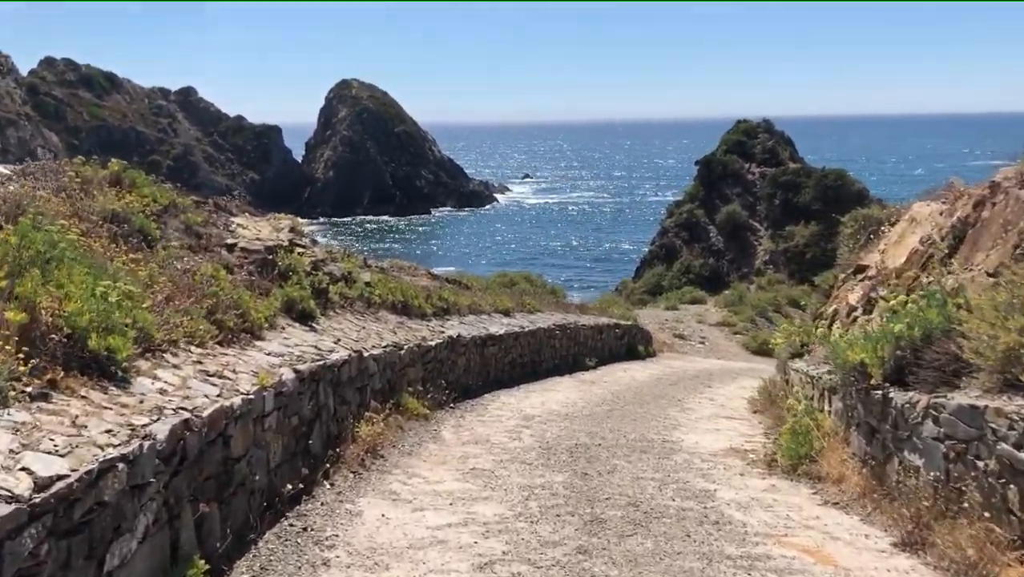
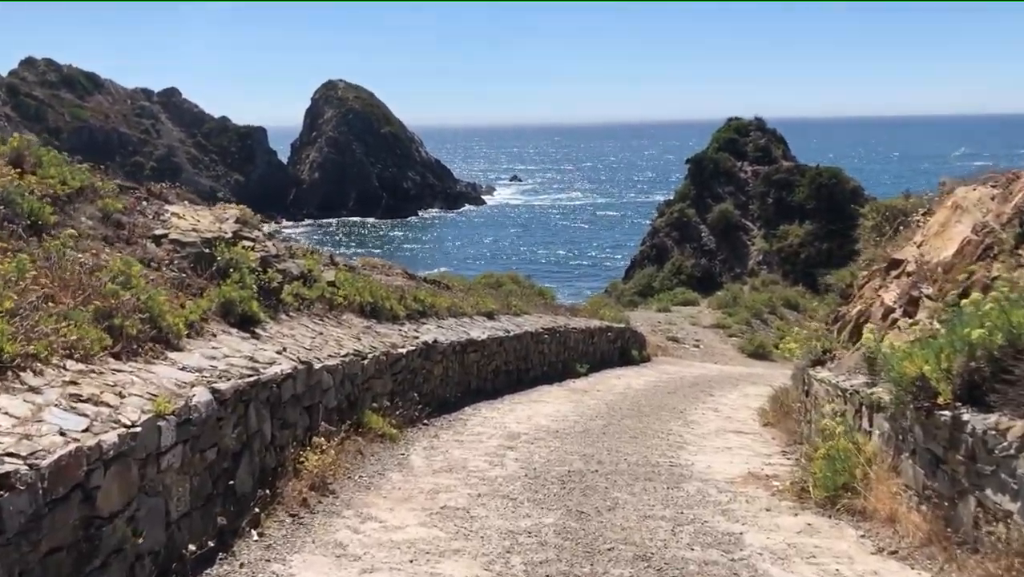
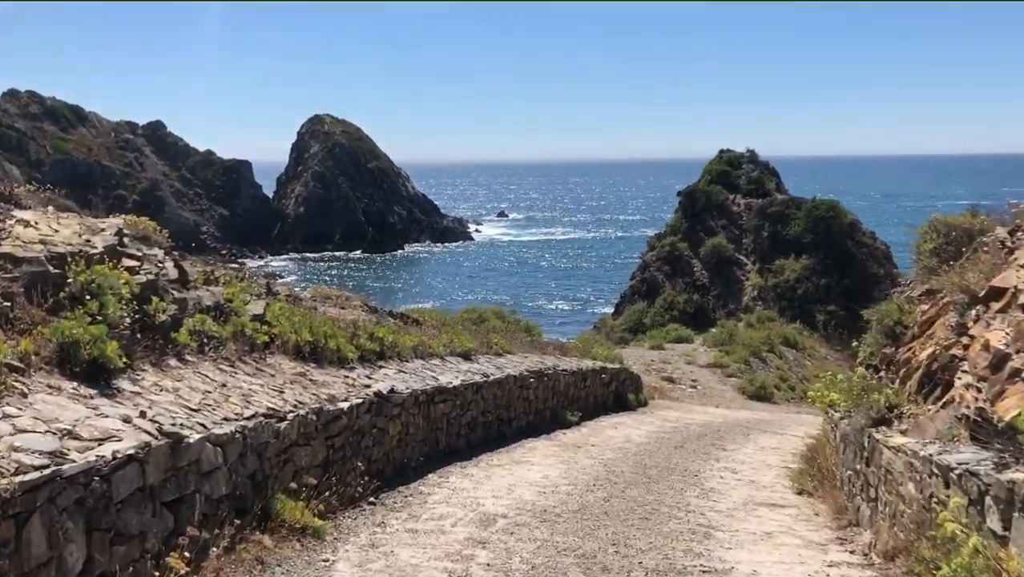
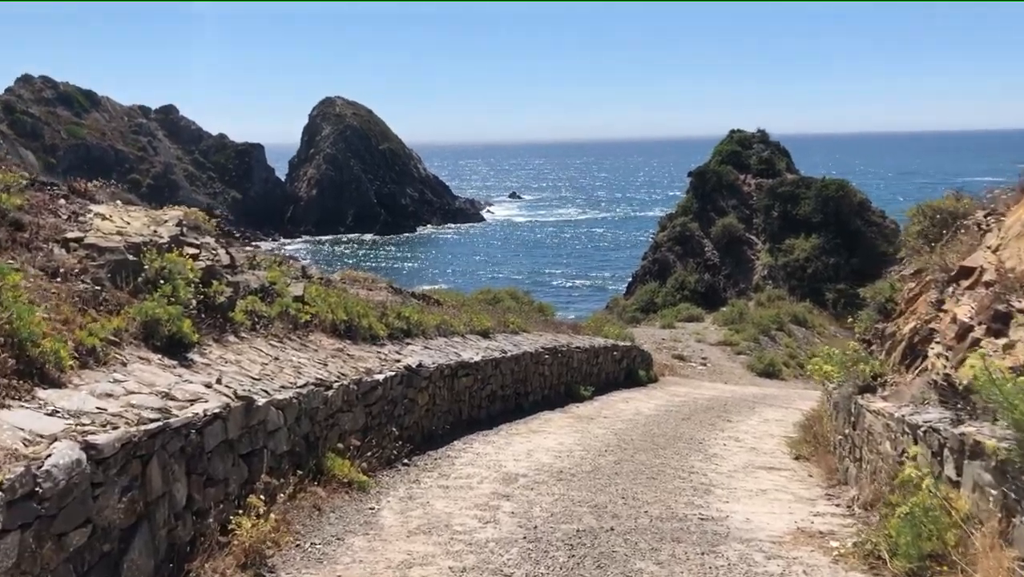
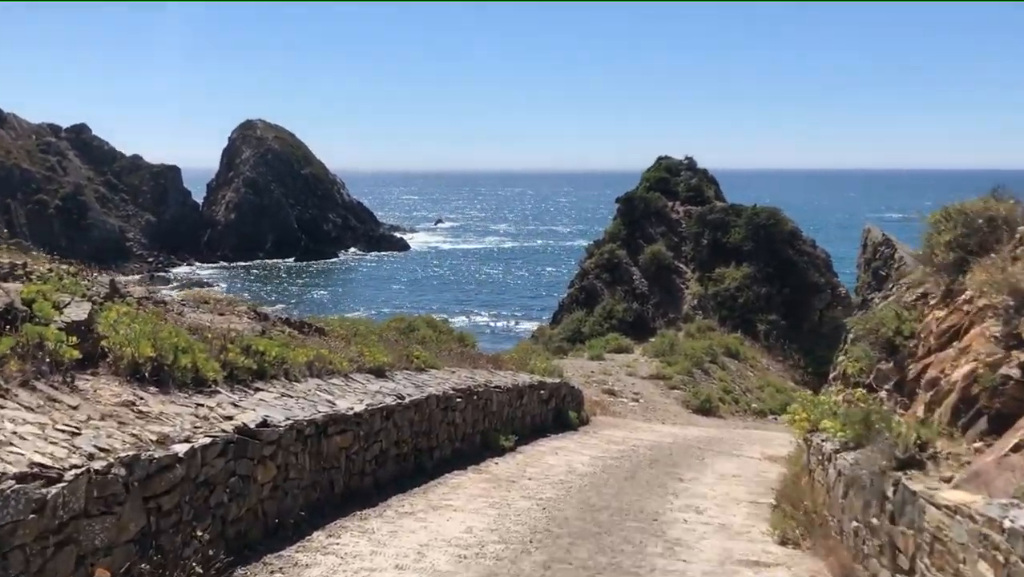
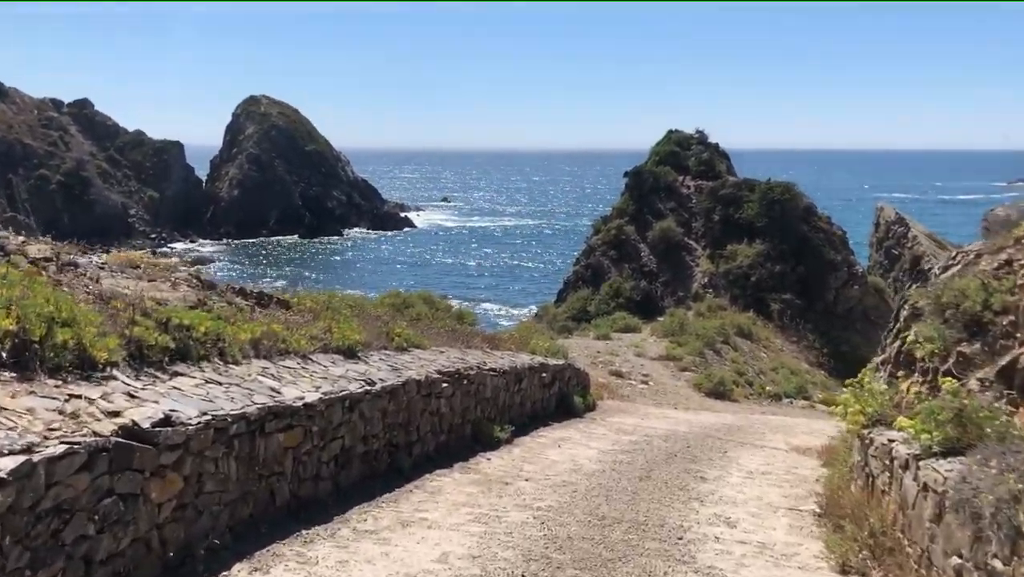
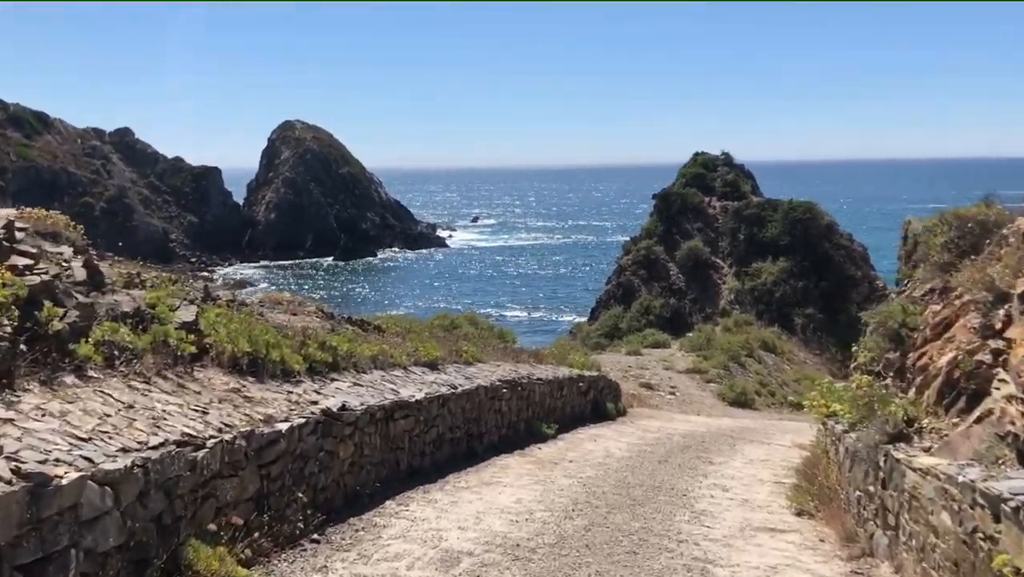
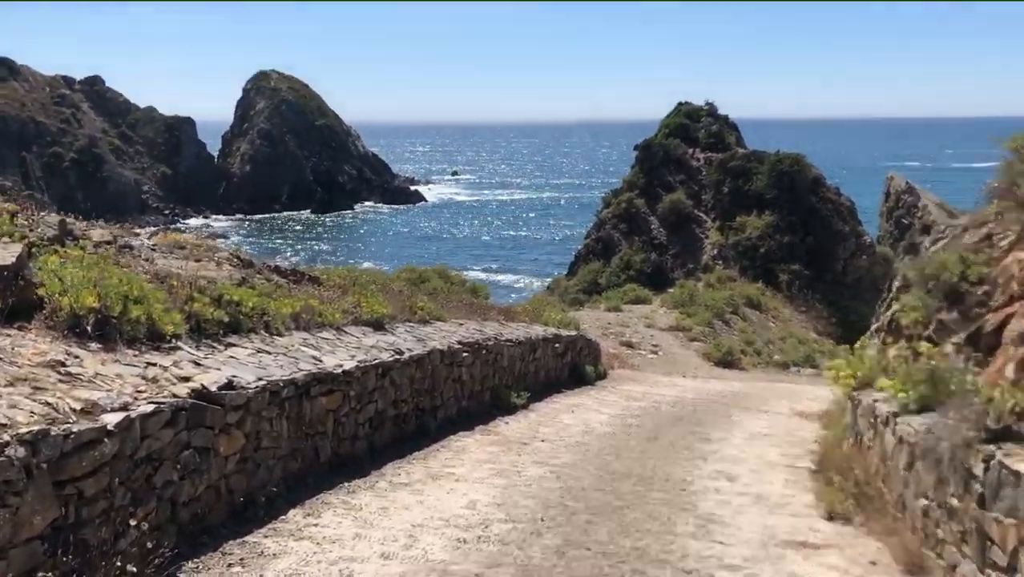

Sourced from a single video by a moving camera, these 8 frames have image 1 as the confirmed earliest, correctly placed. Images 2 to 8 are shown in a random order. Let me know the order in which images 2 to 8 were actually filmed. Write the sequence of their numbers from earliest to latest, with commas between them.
2, 4, 3, 7, 5, 8, 6
